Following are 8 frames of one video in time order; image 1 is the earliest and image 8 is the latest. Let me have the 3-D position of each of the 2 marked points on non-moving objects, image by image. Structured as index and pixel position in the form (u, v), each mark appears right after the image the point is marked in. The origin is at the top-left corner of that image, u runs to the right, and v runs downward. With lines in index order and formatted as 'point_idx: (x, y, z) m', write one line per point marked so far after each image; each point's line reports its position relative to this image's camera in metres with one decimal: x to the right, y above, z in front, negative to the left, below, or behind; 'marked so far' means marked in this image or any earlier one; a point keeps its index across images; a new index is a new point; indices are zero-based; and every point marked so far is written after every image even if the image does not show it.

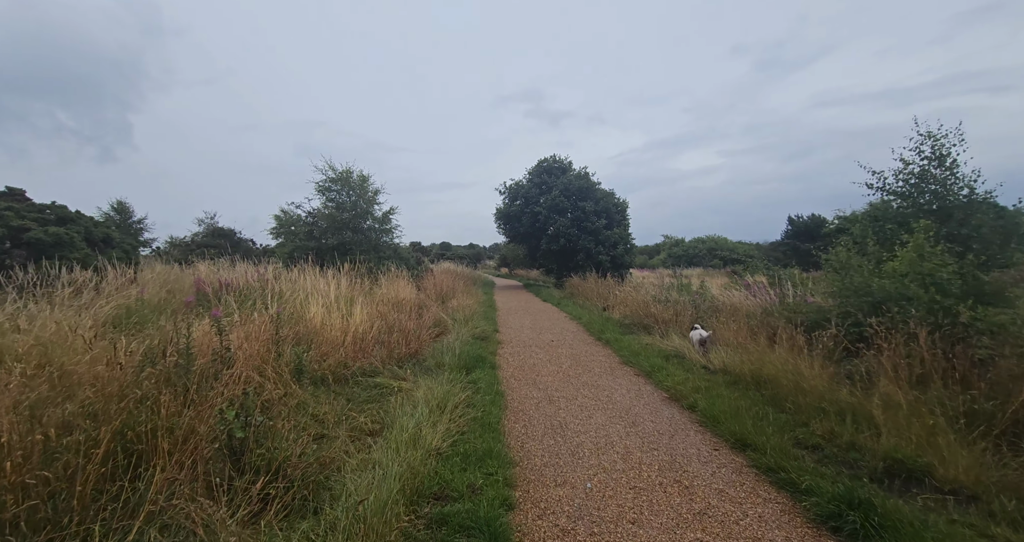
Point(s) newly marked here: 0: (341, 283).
0: (-4.1, -0.3, +9.4) m
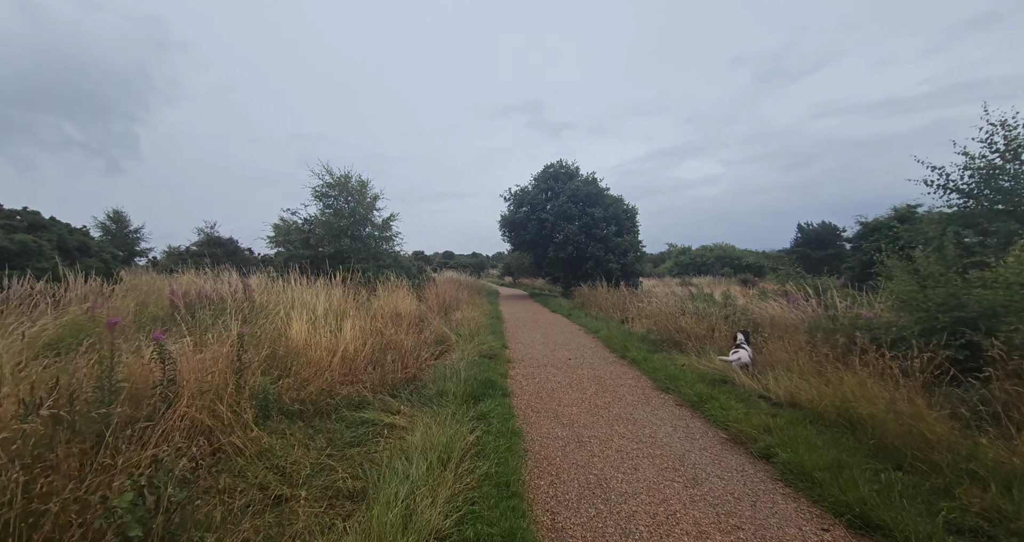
0: (-3.9, -0.5, +8.5) m
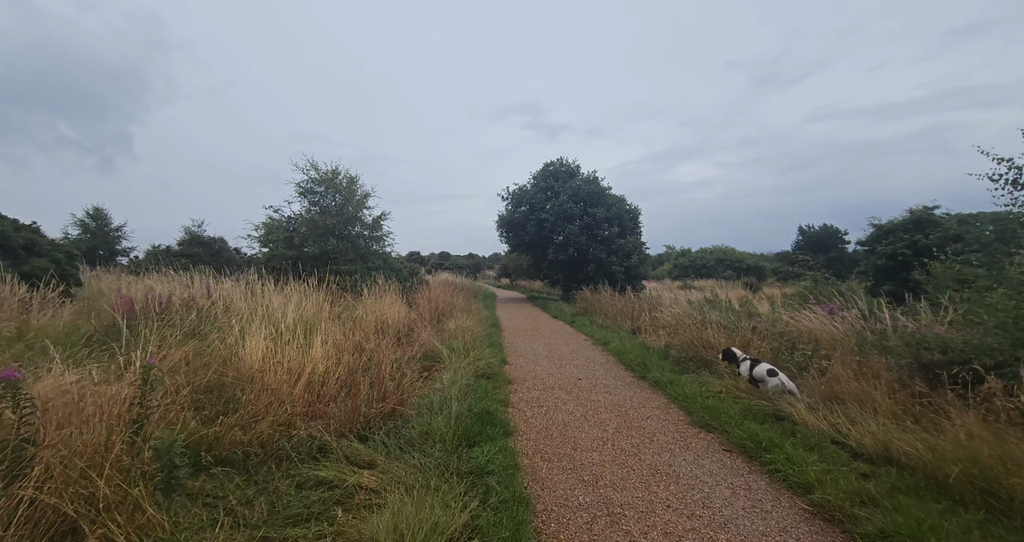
0: (-3.9, -0.6, +7.5) m
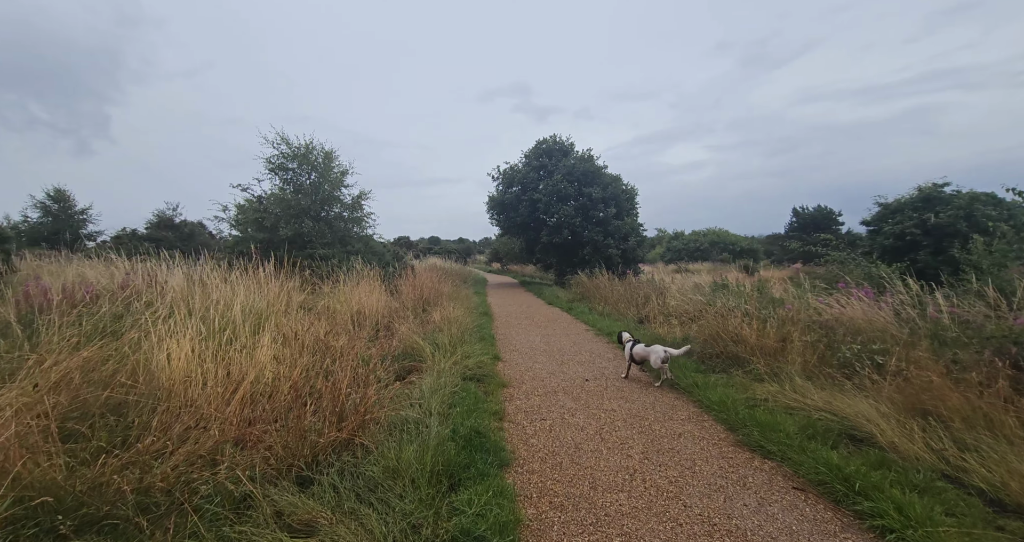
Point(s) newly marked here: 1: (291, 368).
0: (-4.0, -0.3, +6.5) m
1: (-2.3, -1.0, +4.0) m
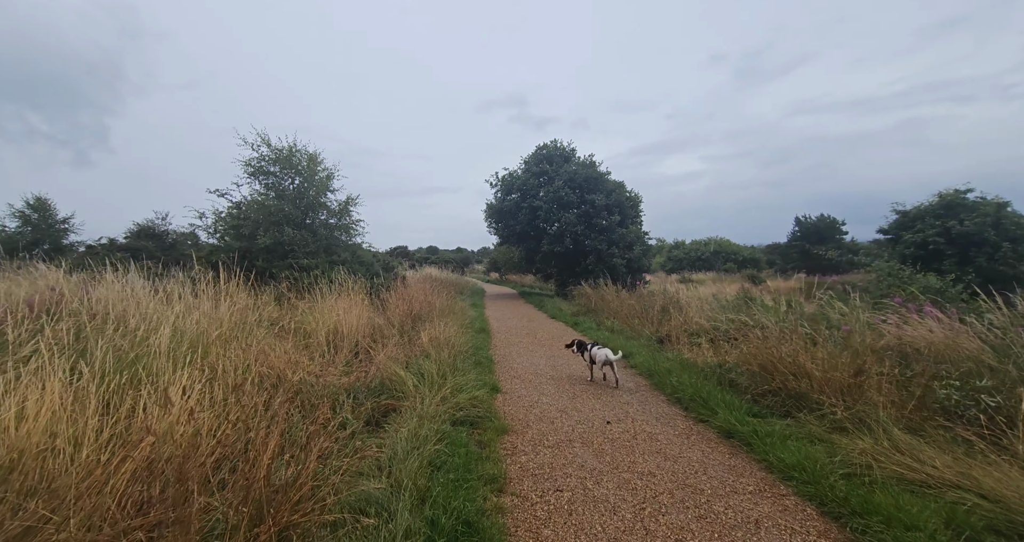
0: (-4.0, -0.5, +5.5) m
1: (-2.2, -1.1, +3.0) m
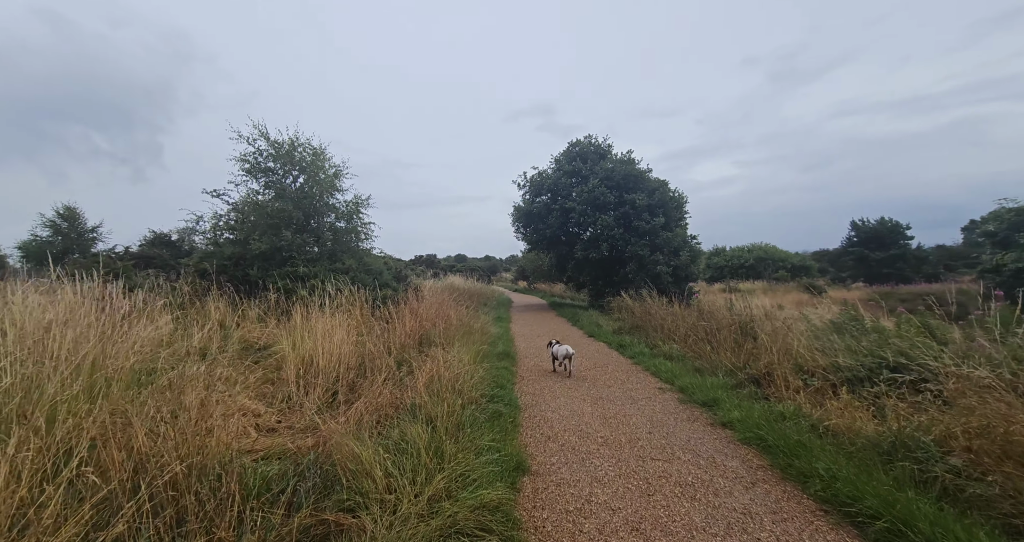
0: (-3.6, -0.6, +3.9) m
1: (-2.1, -1.2, +1.3) m
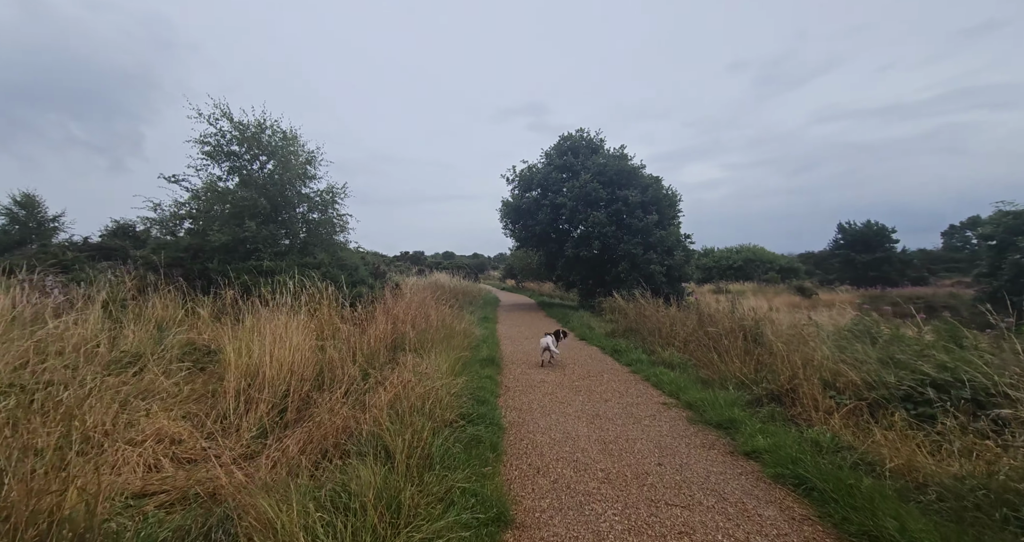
0: (-3.8, -0.5, +3.0) m
1: (-2.2, -1.1, +0.5) m
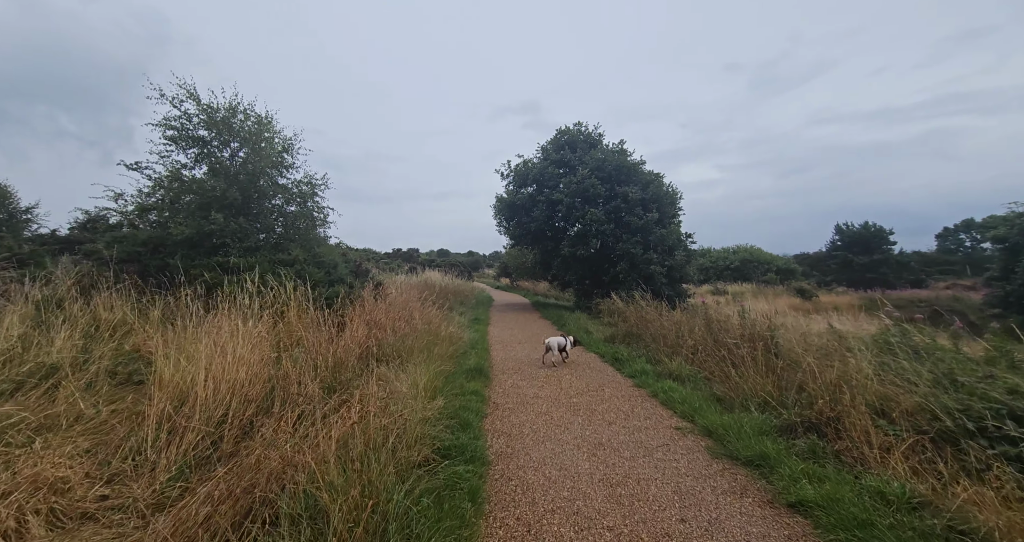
0: (-3.9, -0.5, +2.3) m
1: (-2.2, -1.1, -0.3) m
